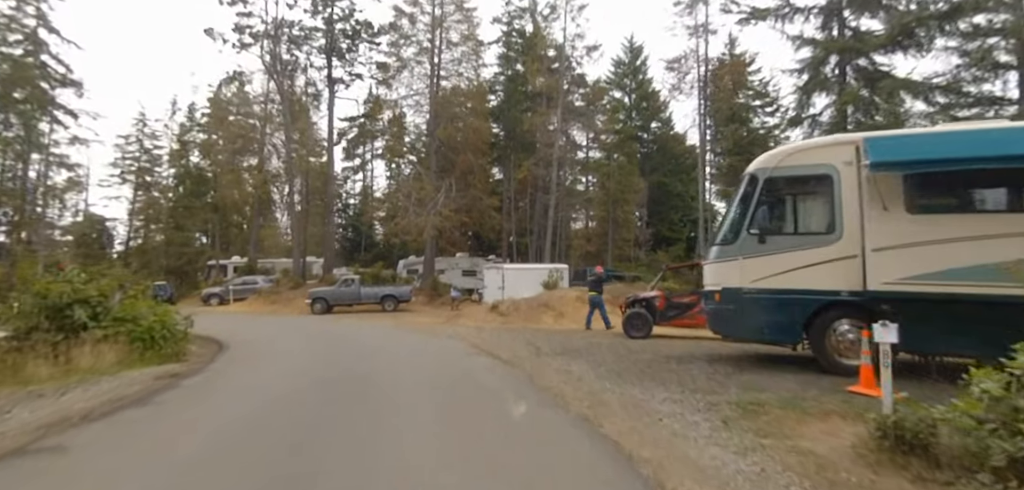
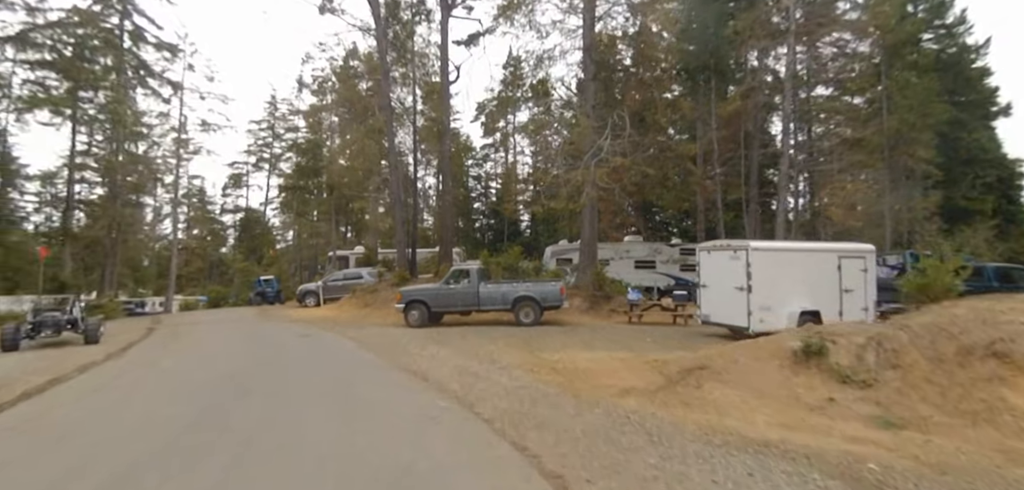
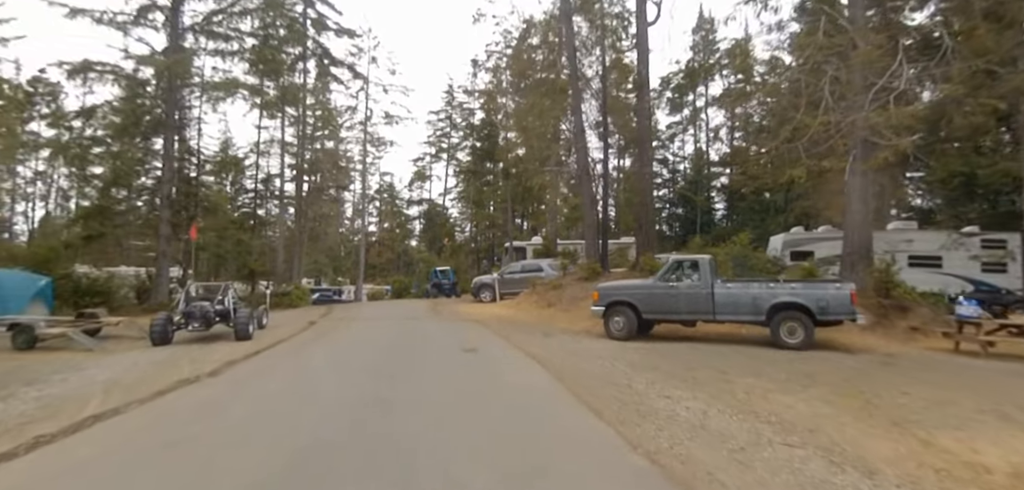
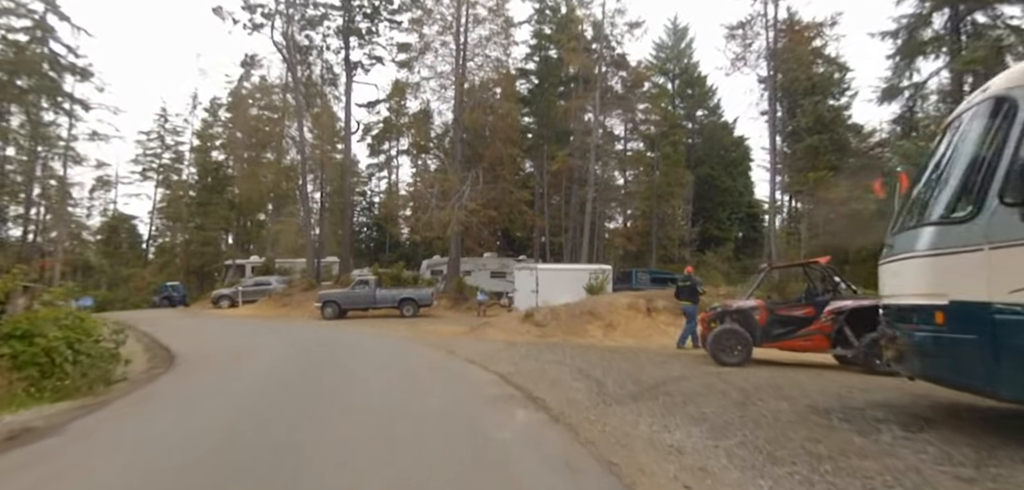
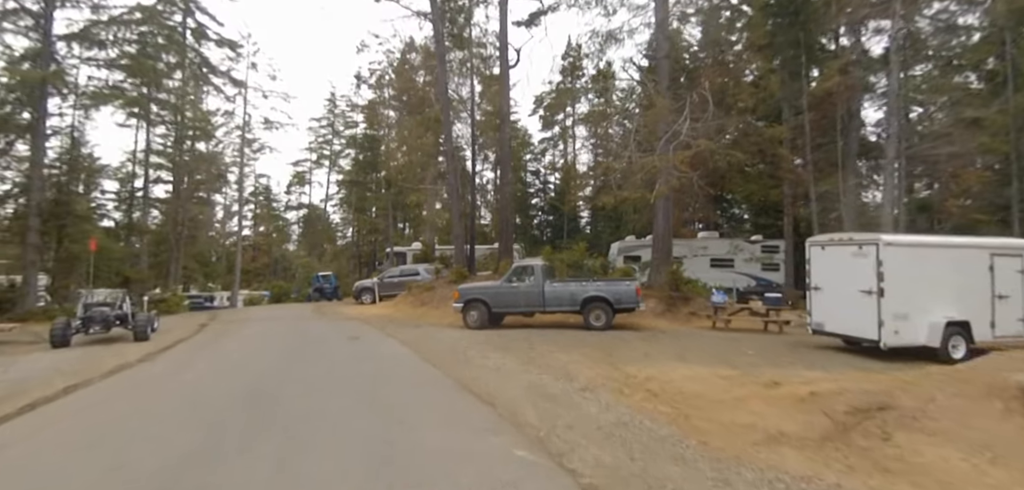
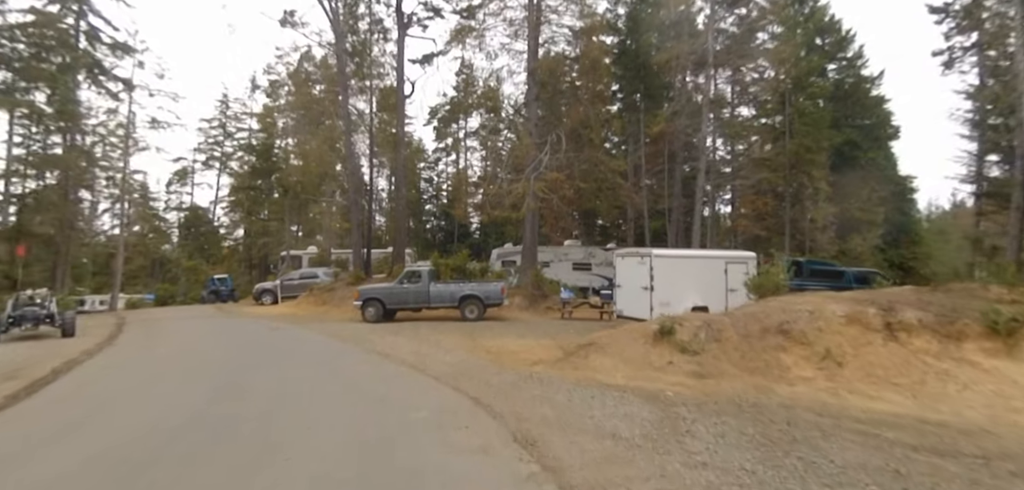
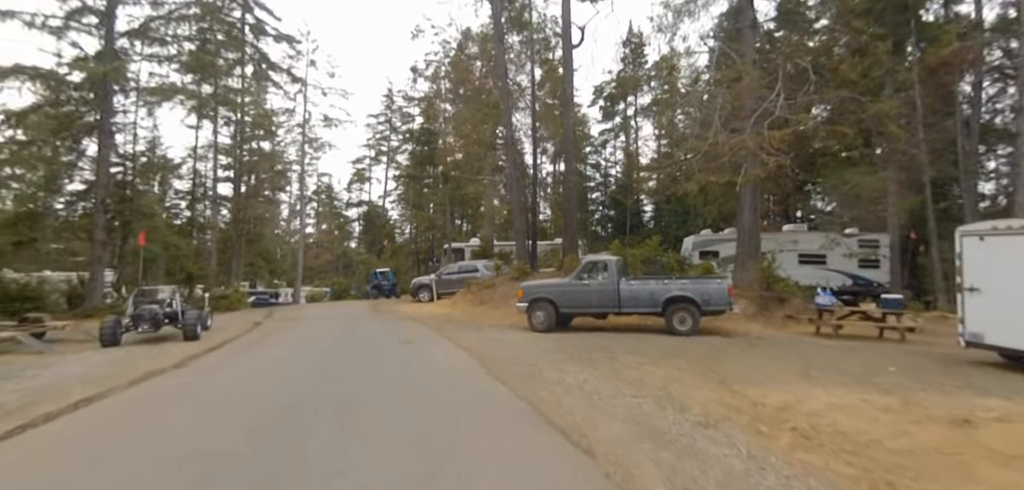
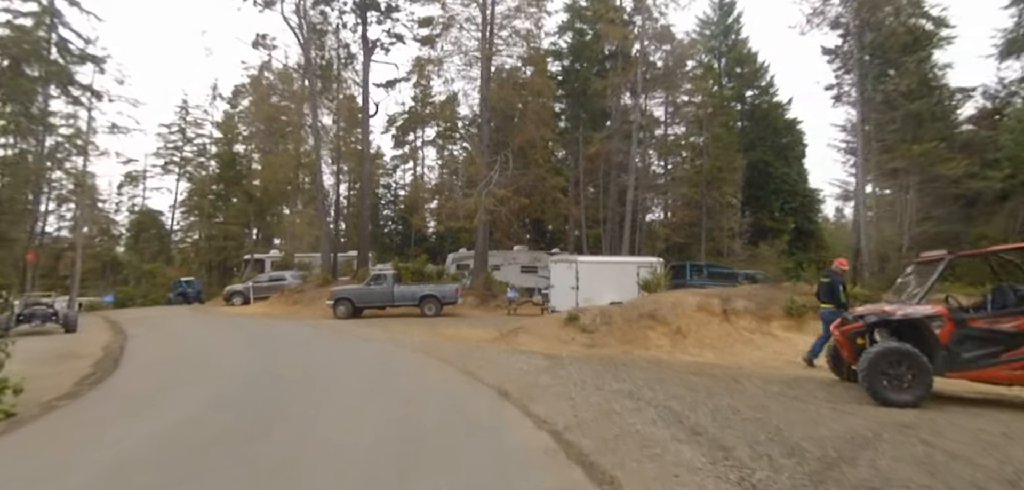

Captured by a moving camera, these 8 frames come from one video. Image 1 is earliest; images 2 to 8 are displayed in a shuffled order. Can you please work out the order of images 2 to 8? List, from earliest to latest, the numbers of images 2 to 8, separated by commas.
4, 8, 6, 2, 5, 7, 3
